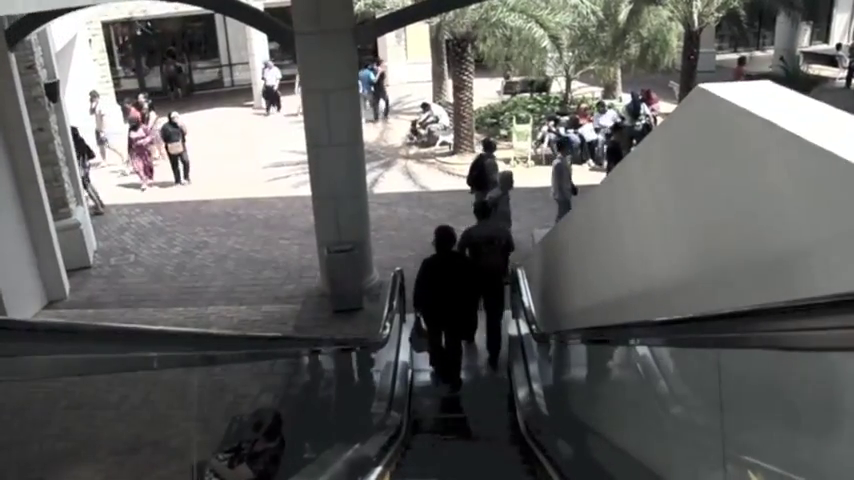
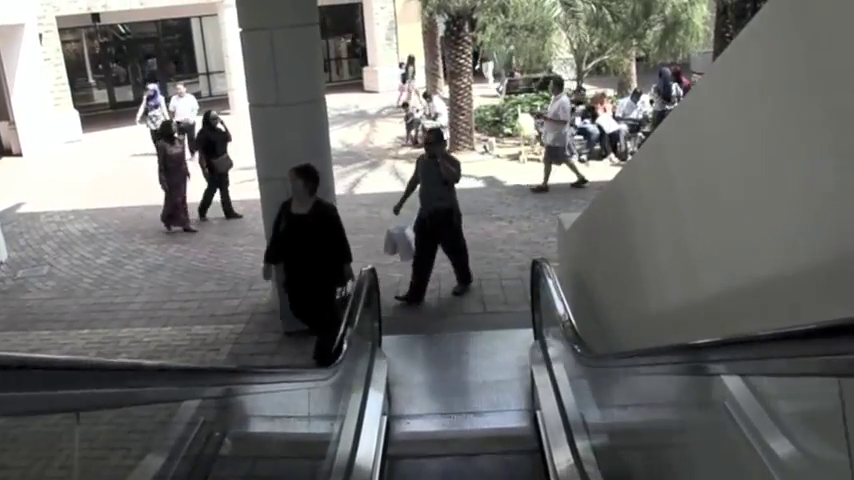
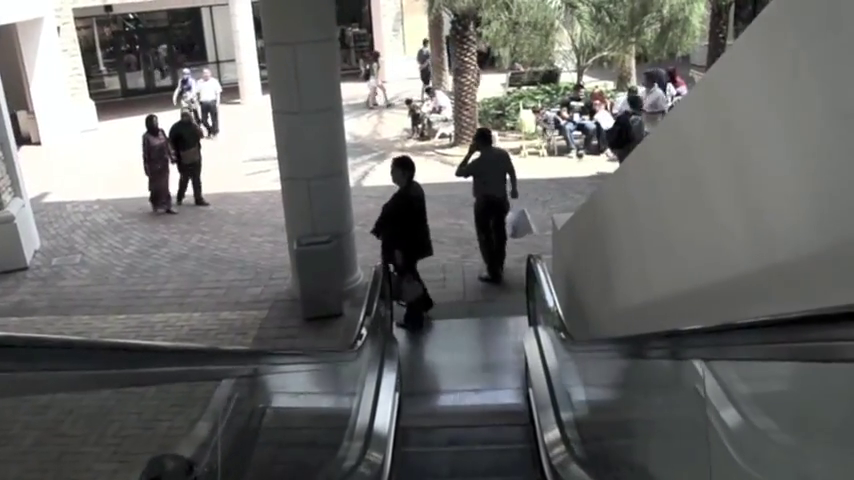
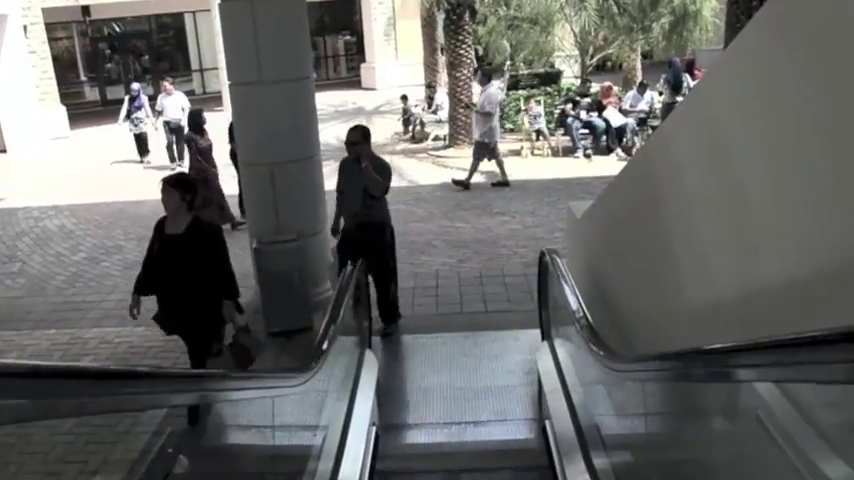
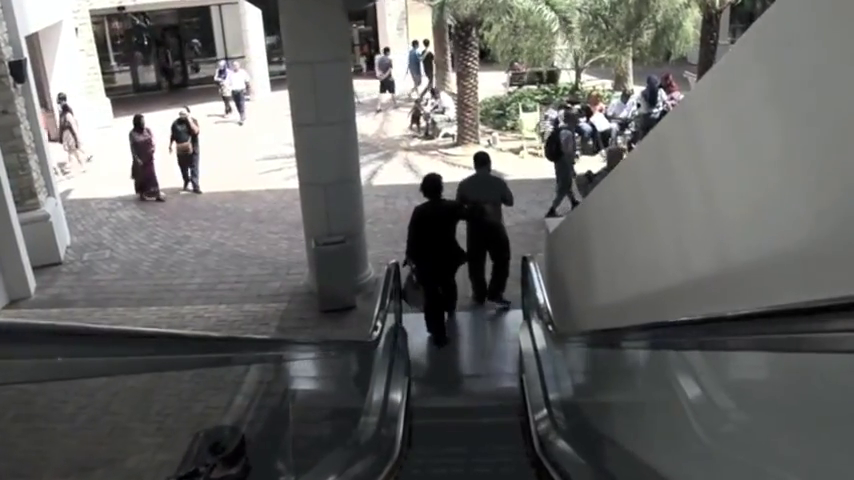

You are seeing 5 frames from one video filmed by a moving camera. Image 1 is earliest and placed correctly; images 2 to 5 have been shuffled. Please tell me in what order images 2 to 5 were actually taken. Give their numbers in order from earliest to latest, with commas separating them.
5, 3, 2, 4
